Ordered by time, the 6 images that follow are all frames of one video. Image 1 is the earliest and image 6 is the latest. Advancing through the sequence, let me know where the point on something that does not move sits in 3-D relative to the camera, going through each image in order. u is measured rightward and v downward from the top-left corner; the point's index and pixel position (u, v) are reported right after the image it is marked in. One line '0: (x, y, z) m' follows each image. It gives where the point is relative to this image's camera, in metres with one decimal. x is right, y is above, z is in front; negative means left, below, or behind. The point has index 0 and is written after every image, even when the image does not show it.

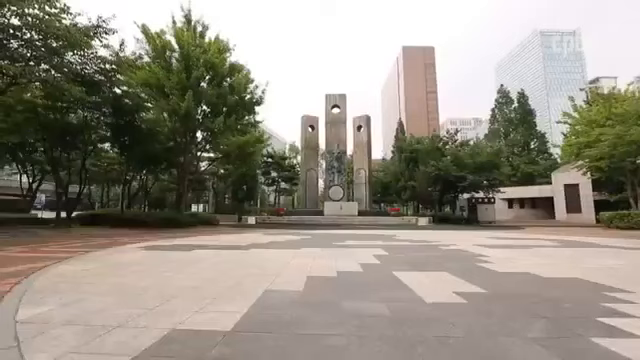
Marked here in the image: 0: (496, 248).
0: (+4.2, -1.6, +9.7) m
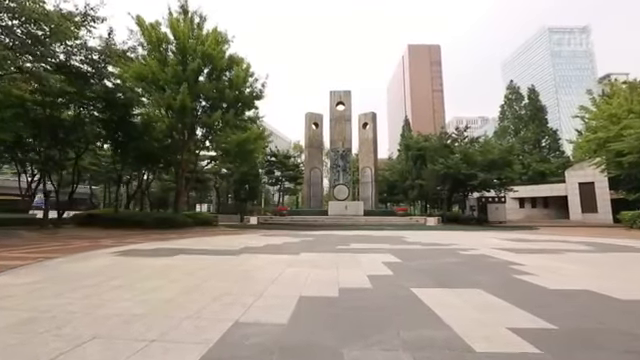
0: (+4.2, -1.5, +8.4) m
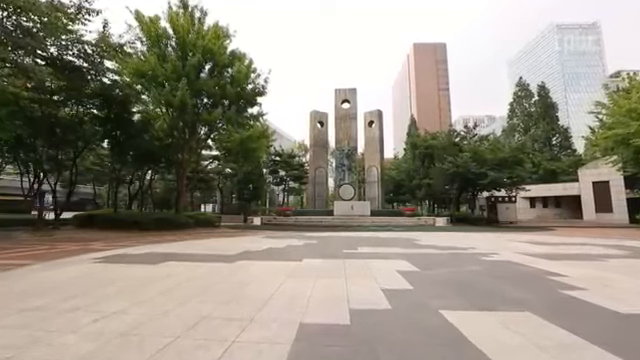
0: (+4.3, -1.4, +7.5) m
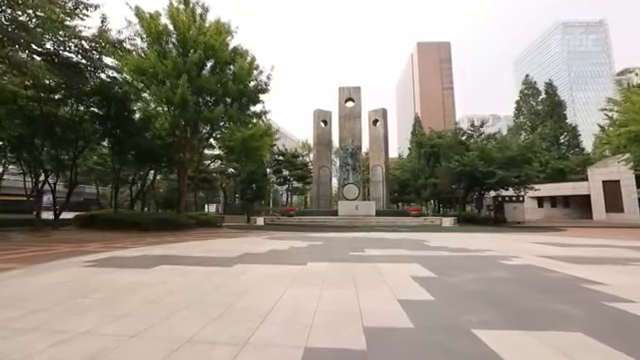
0: (+4.4, -1.4, +7.0) m
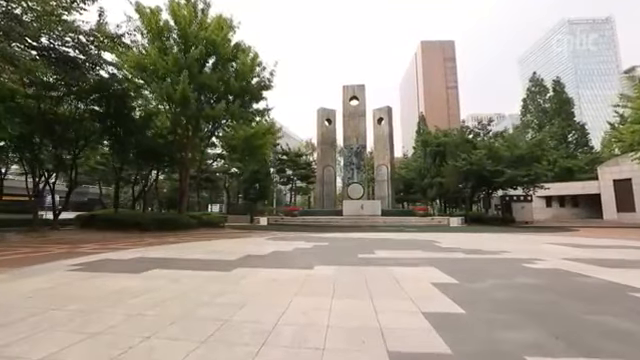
0: (+4.5, -1.3, +6.4) m
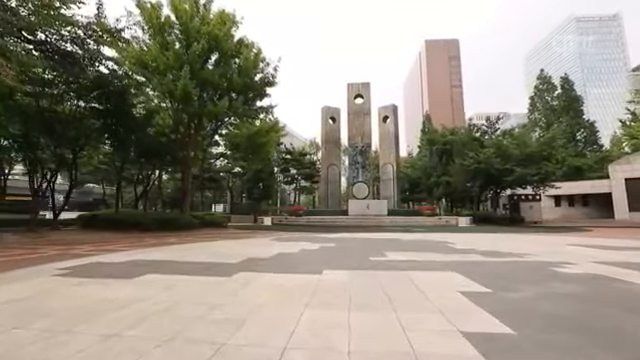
0: (+4.6, -1.3, +5.8) m
